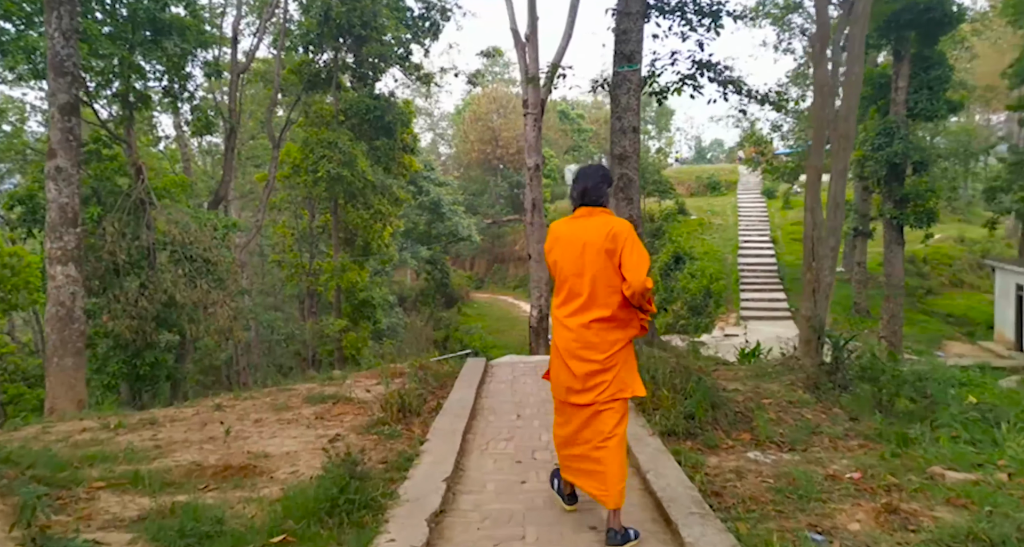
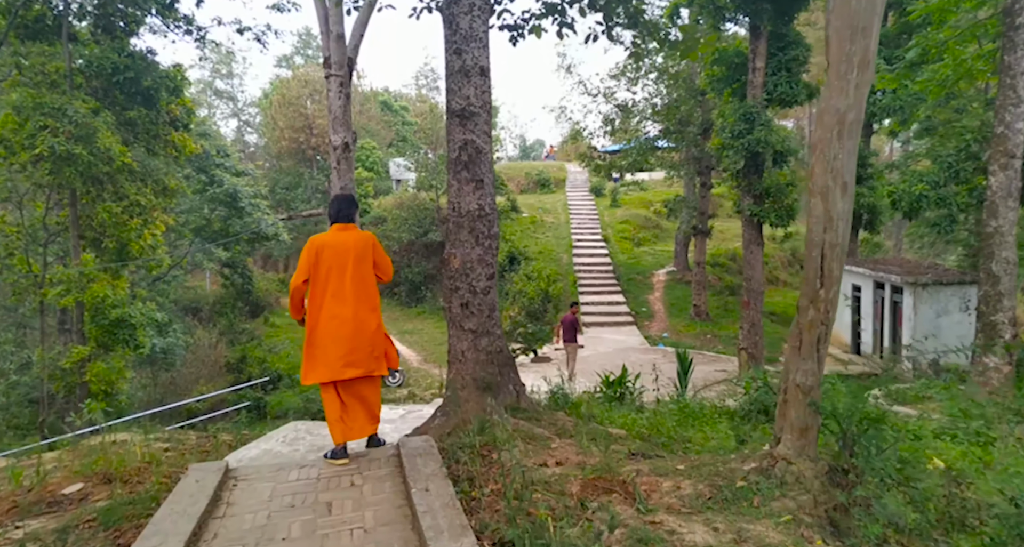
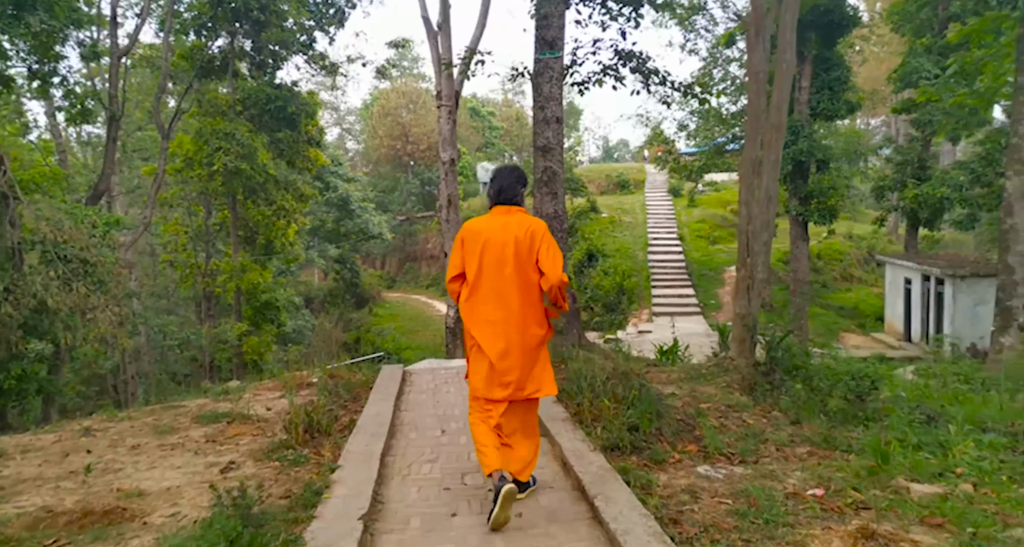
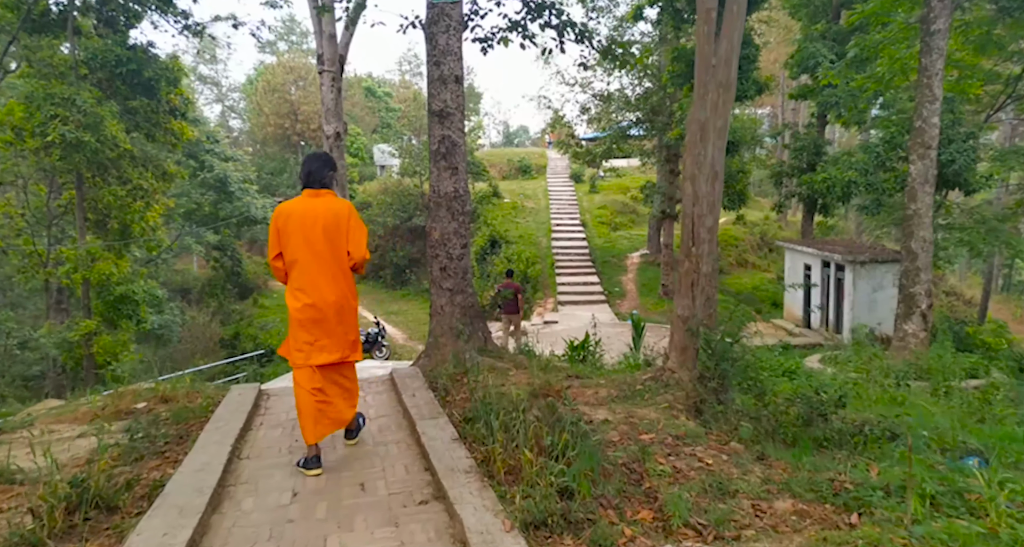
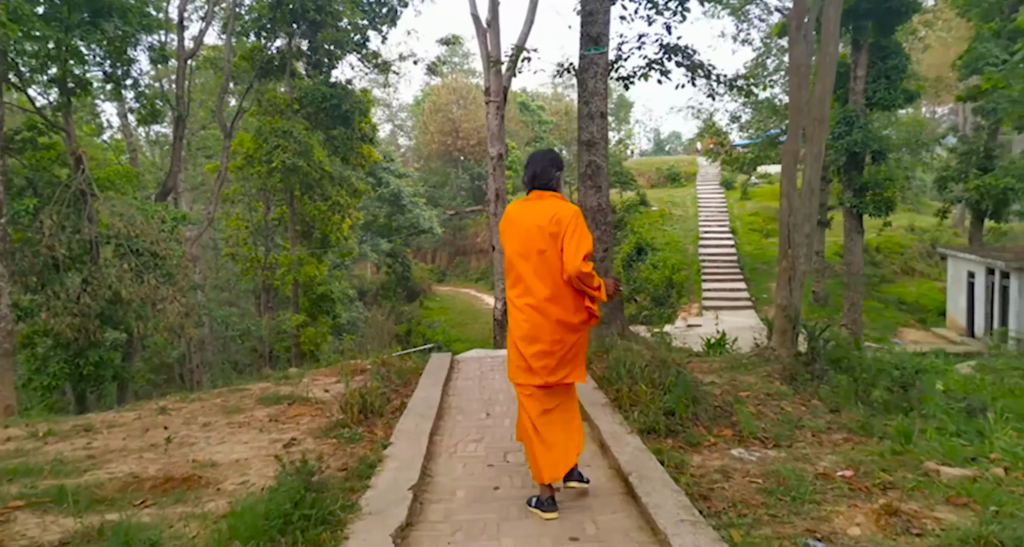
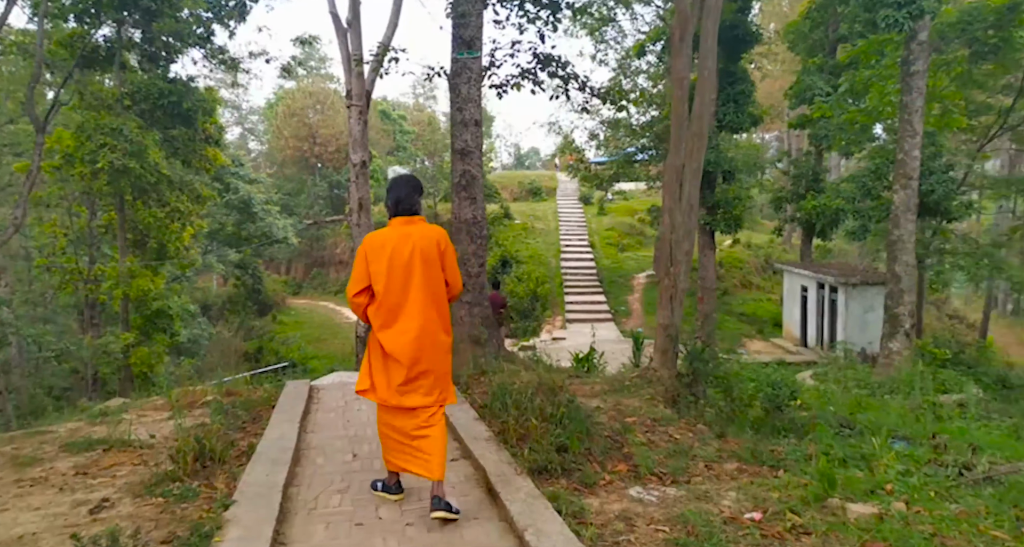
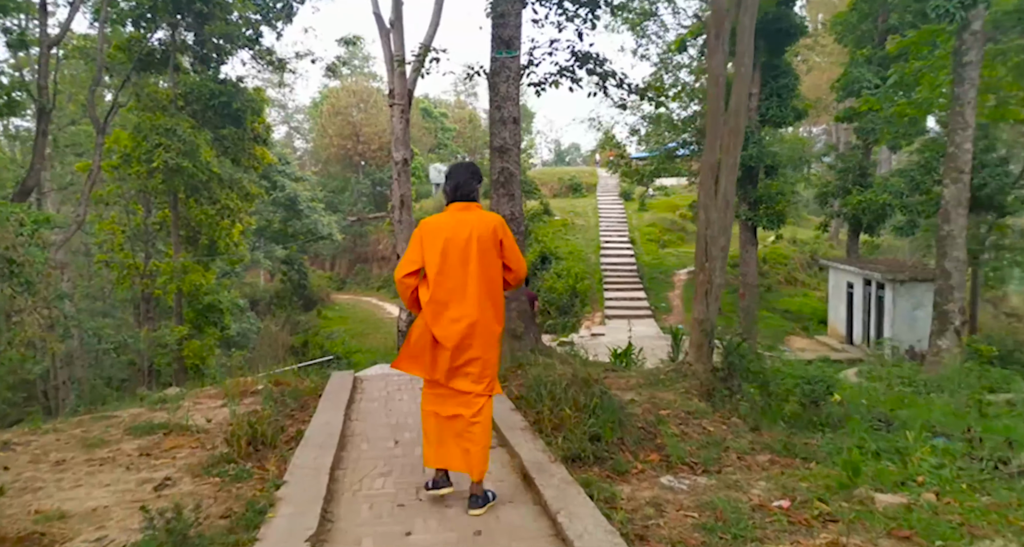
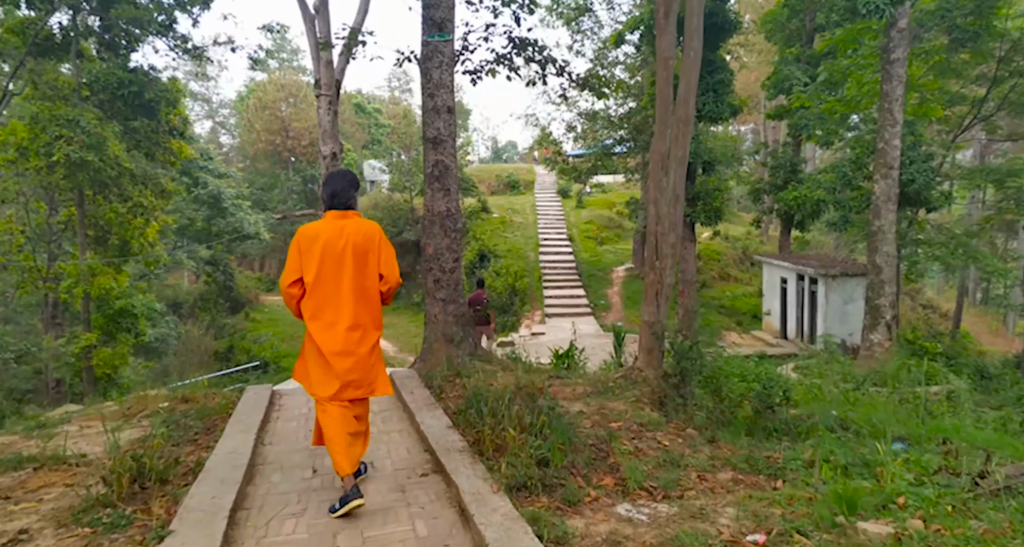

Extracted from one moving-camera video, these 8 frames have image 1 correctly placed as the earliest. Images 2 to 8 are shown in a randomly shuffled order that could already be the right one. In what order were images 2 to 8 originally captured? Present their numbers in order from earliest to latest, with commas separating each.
5, 3, 7, 6, 8, 4, 2
